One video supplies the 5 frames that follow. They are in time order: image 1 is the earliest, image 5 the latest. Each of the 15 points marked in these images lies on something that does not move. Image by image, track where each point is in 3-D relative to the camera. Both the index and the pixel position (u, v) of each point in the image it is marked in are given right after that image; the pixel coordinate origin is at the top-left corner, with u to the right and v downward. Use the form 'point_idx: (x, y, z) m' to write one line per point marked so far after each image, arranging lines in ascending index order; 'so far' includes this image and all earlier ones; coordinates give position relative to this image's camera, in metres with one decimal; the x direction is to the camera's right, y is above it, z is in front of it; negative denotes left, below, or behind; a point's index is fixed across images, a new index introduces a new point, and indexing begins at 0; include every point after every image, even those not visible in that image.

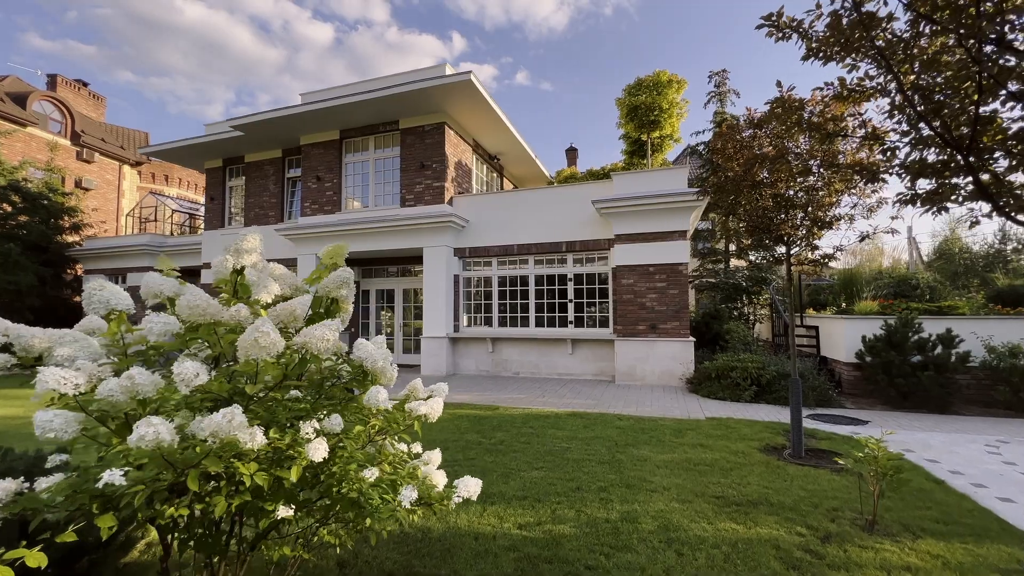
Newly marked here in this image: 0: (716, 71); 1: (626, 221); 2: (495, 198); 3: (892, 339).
0: (+7.4, +7.9, +15.7) m
1: (+2.7, +1.6, +10.1) m
2: (-0.5, +2.4, +11.7) m
3: (+6.4, -0.8, +7.3) m
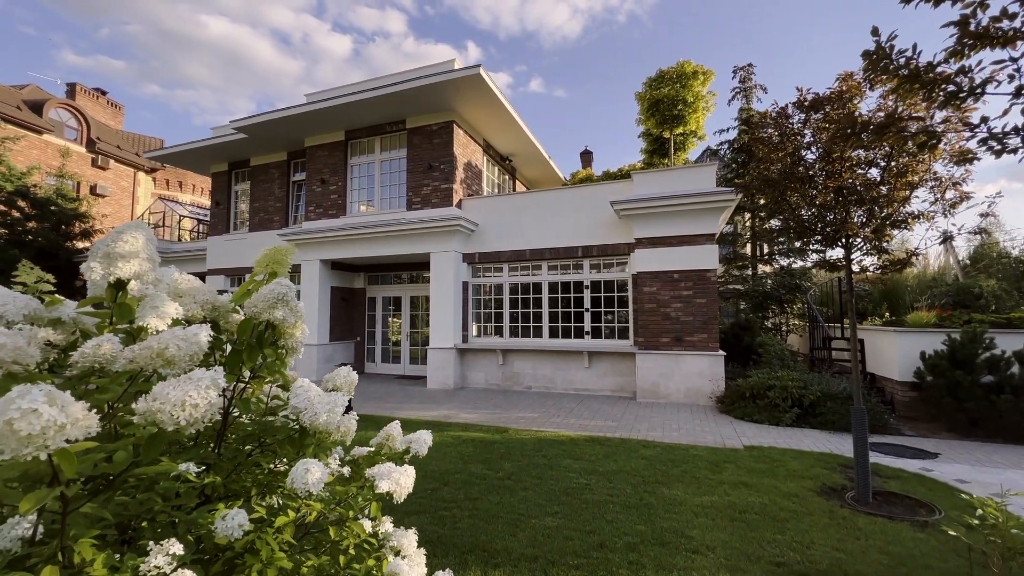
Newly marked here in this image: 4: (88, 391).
0: (+7.8, +7.6, +14.9) m
1: (+2.9, +1.4, +9.3) m
2: (-0.2, +2.2, +11.0) m
3: (+6.6, -1.0, +6.4) m
4: (-1.2, -0.3, +1.2) m
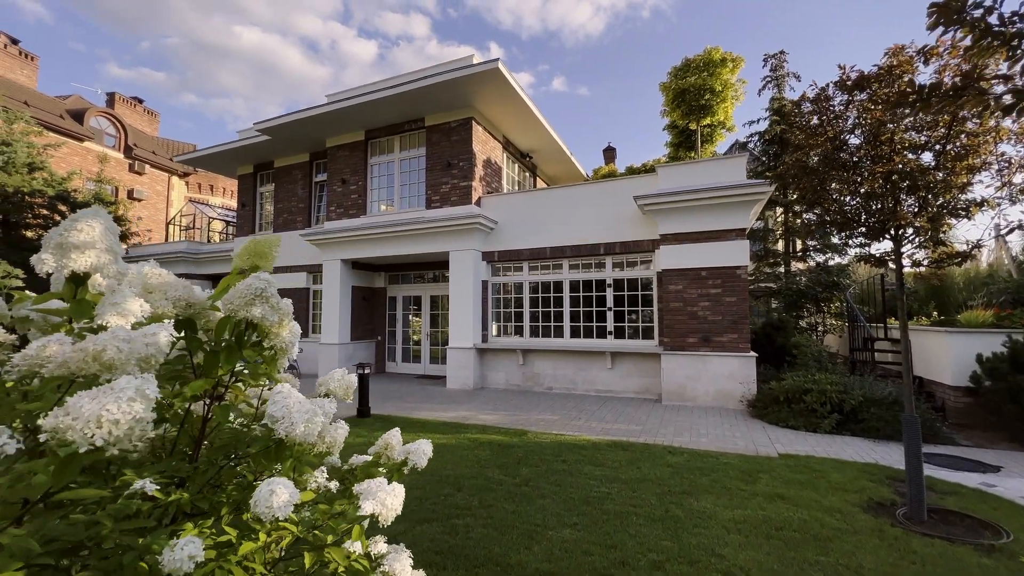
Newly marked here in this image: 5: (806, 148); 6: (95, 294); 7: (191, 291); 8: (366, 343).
0: (+8.5, +7.7, +14.2) m
1: (+3.3, +1.4, +8.9) m
2: (+0.3, +2.3, +10.8) m
3: (+6.8, -0.9, +5.8) m
4: (-1.2, -0.3, +1.1) m
5: (+3.2, +1.5, +4.6) m
6: (-1.3, 0.0, +1.4) m
7: (-1.2, 0.0, +1.6) m
8: (-4.4, -1.7, +13.1) m
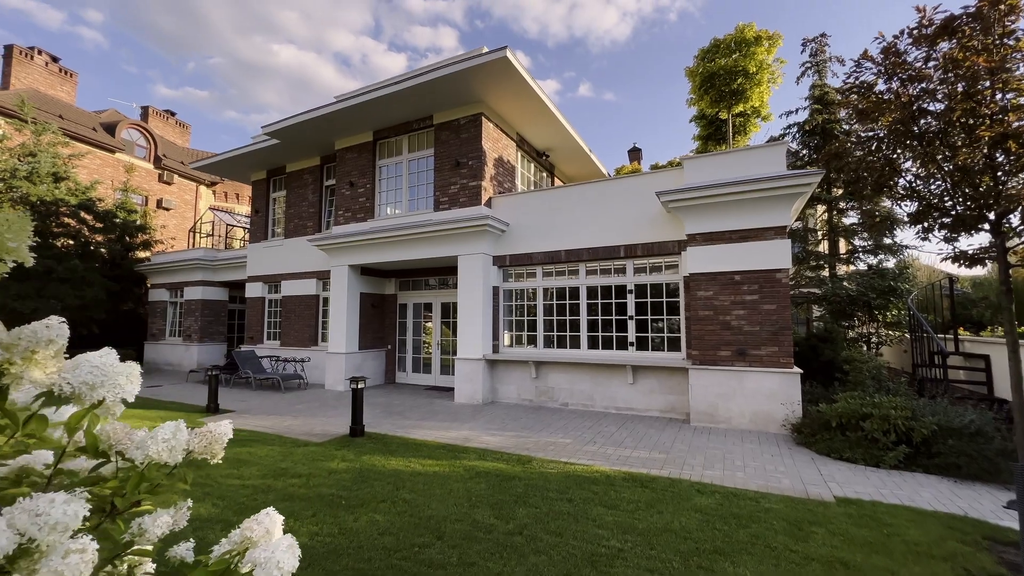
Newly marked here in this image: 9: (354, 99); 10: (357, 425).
0: (+9.0, +7.5, +13.0) m
1: (+3.5, +1.3, +8.0) m
2: (+0.6, +2.1, +10.0) m
3: (+6.8, -1.0, +4.6) m
4: (-1.5, -0.3, +0.4) m
5: (+3.1, +1.4, +3.7) m
6: (-1.6, 0.0, +0.7) m
7: (-1.5, 0.0, +0.9) m
8: (-4.0, -1.9, +12.6) m
9: (-3.8, +4.6, +10.4) m
10: (-2.5, -2.2, +6.9) m
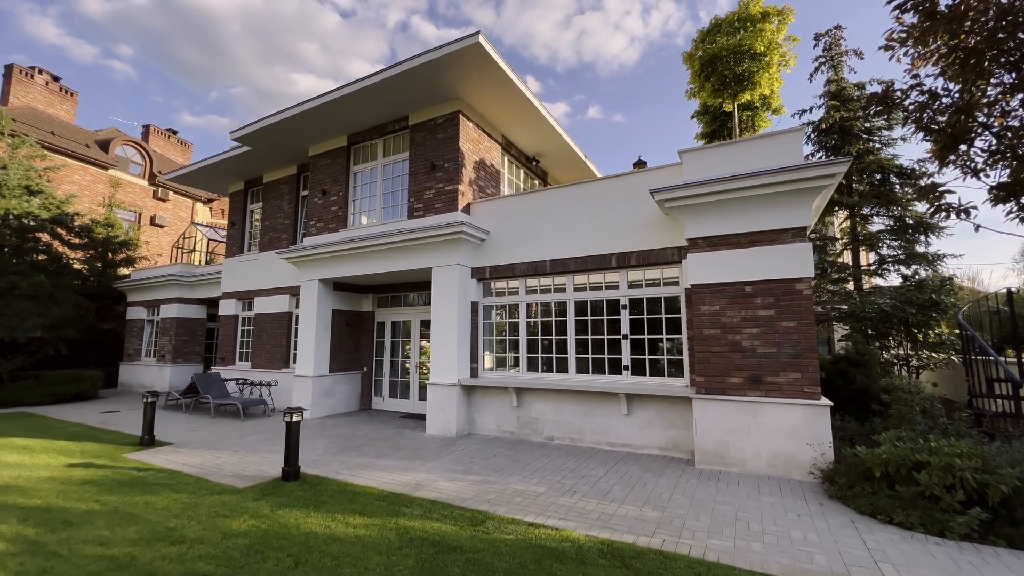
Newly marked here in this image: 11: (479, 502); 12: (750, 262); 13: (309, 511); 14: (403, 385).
0: (+8.6, +7.1, +12.0) m
1: (+3.1, +1.1, +6.8) m
2: (+0.2, +1.8, +9.0) m
3: (+6.3, -1.1, +3.3) m
4: (-2.2, -0.2, -0.7) m
5: (+2.5, +1.4, +2.6) m
6: (-2.3, +0.1, -0.4) m
7: (-2.1, 0.0, -0.1) m
8: (-4.3, -2.3, +11.5) m
9: (-4.2, +4.2, +9.6) m
10: (-3.0, -2.4, +5.8) m
11: (-0.4, -2.5, +5.1) m
12: (+3.6, +0.4, +6.5) m
13: (-2.2, -2.5, +4.8) m
14: (-2.8, -2.5, +11.3) m
